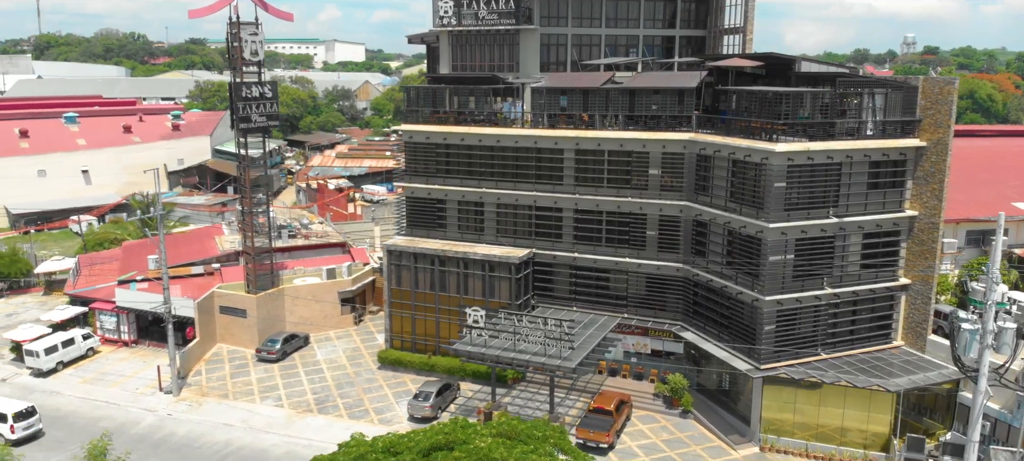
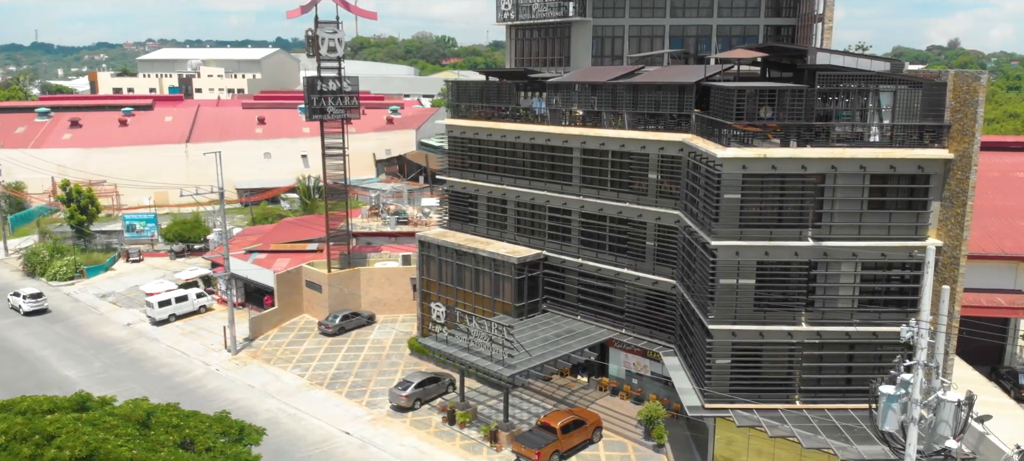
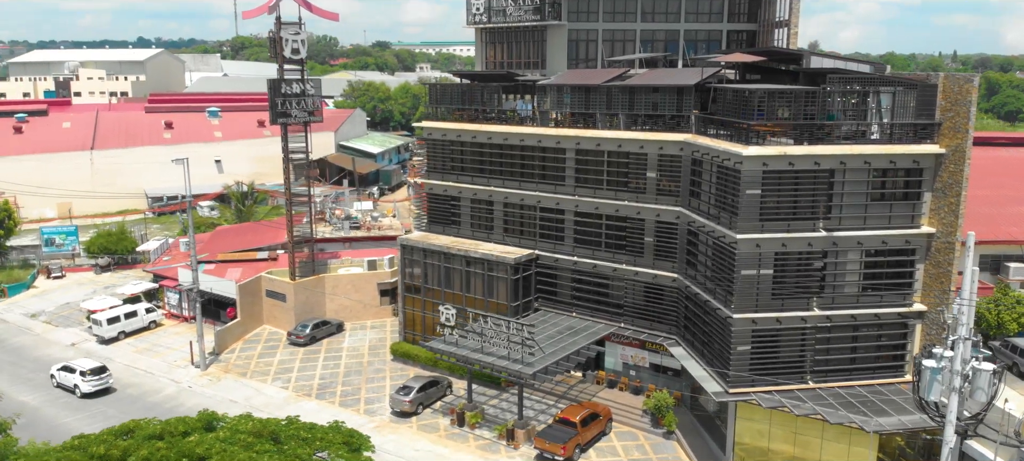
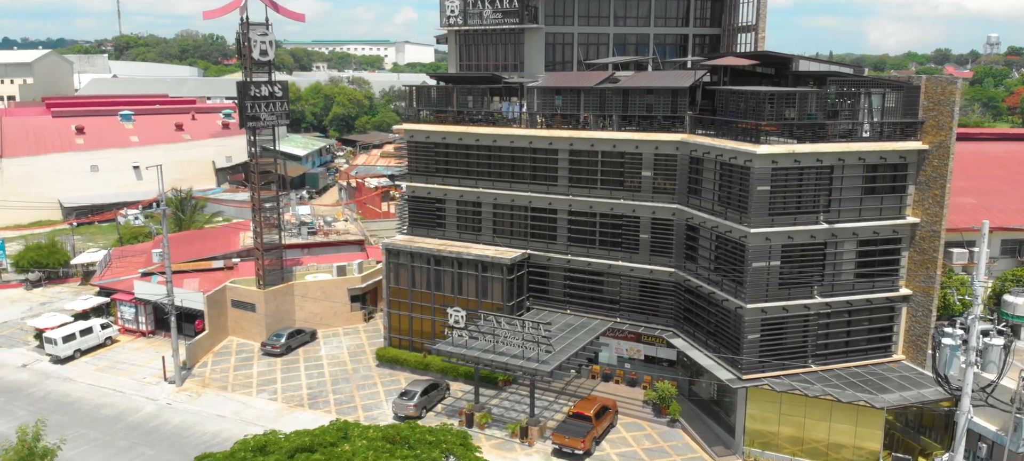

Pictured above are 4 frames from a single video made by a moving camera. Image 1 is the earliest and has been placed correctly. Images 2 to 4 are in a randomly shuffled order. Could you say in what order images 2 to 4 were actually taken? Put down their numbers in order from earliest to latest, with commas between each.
4, 3, 2
